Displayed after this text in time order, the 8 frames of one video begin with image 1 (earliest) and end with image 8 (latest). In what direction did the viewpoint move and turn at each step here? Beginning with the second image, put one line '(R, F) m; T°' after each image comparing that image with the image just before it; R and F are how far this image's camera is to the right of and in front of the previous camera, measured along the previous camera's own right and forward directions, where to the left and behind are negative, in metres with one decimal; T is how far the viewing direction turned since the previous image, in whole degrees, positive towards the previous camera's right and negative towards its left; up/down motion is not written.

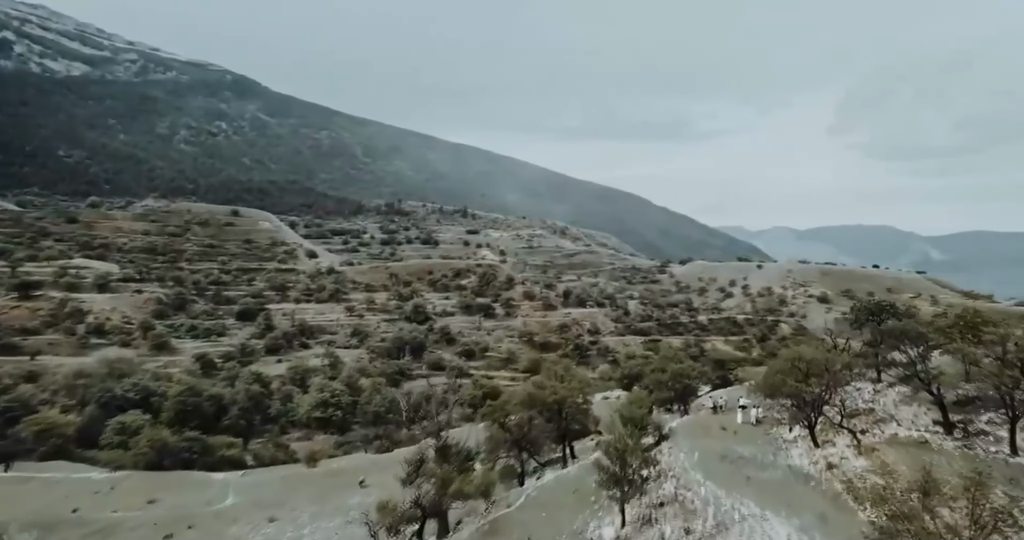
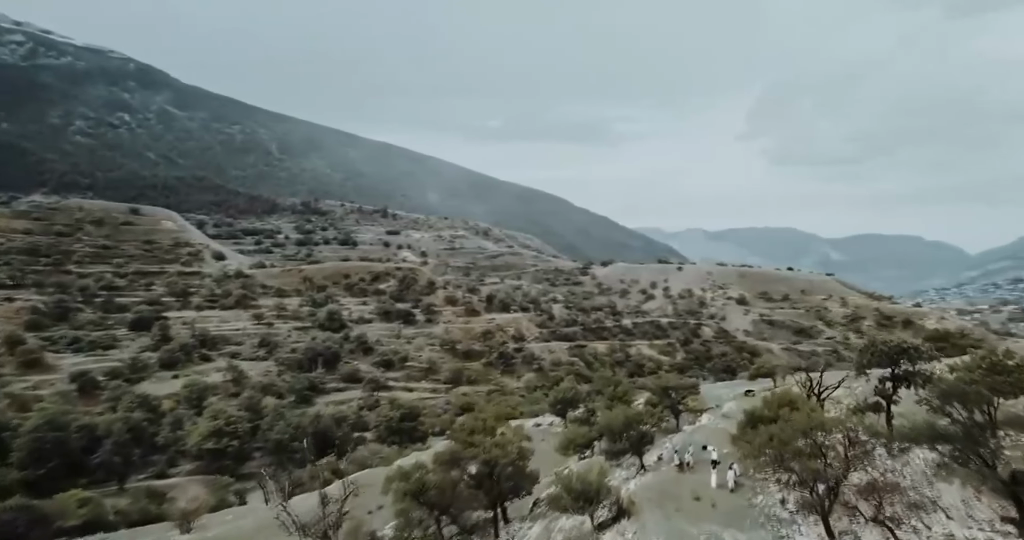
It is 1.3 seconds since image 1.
(0.0, +1.7) m; +6°
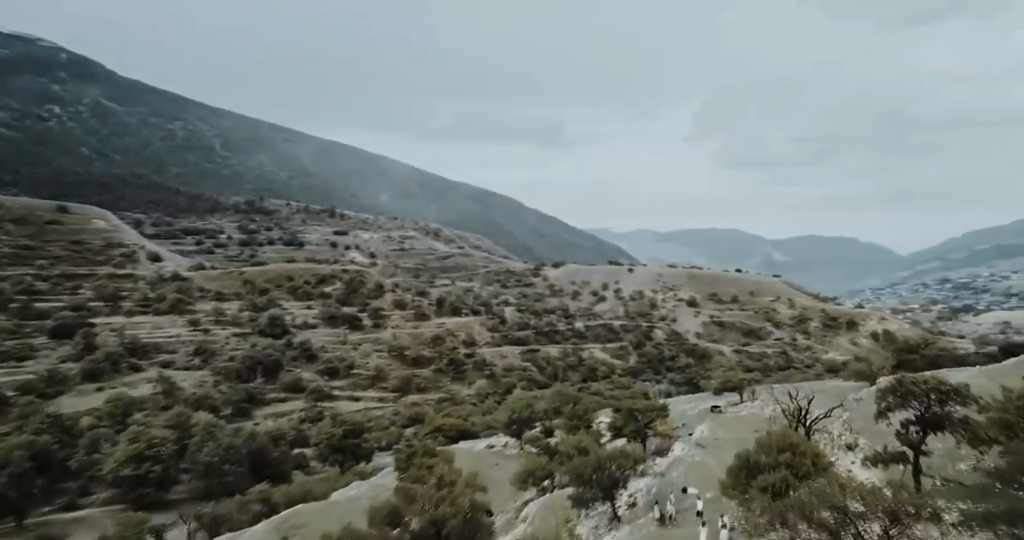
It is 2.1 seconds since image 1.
(0.0, +1.1) m; +4°
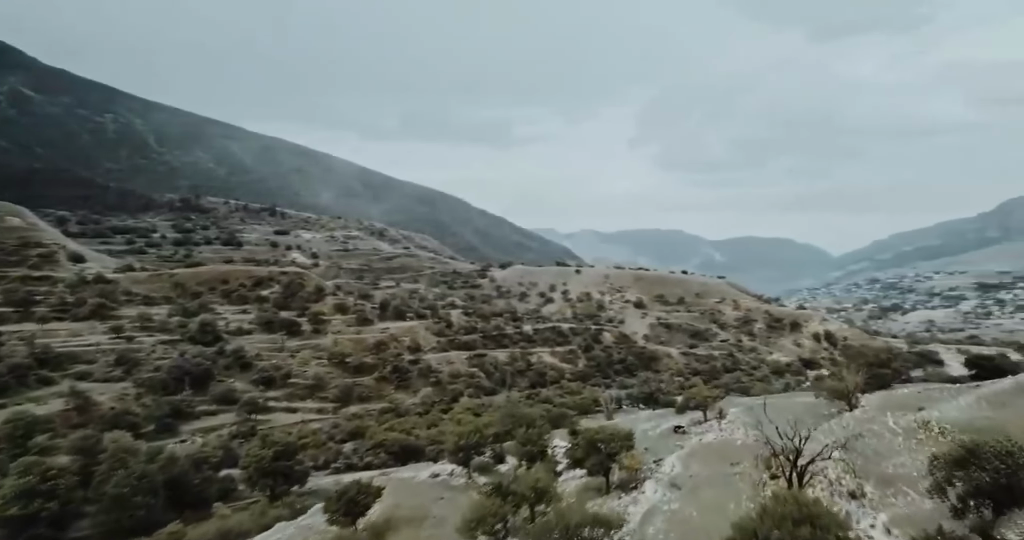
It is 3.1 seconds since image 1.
(0.0, +1.2) m; +4°
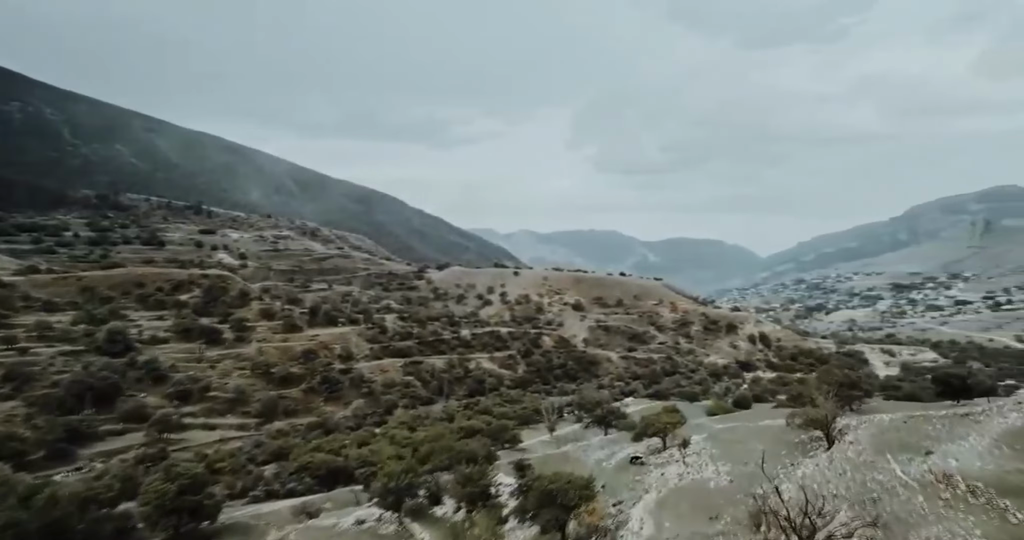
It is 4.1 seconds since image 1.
(0.0, +1.5) m; +5°
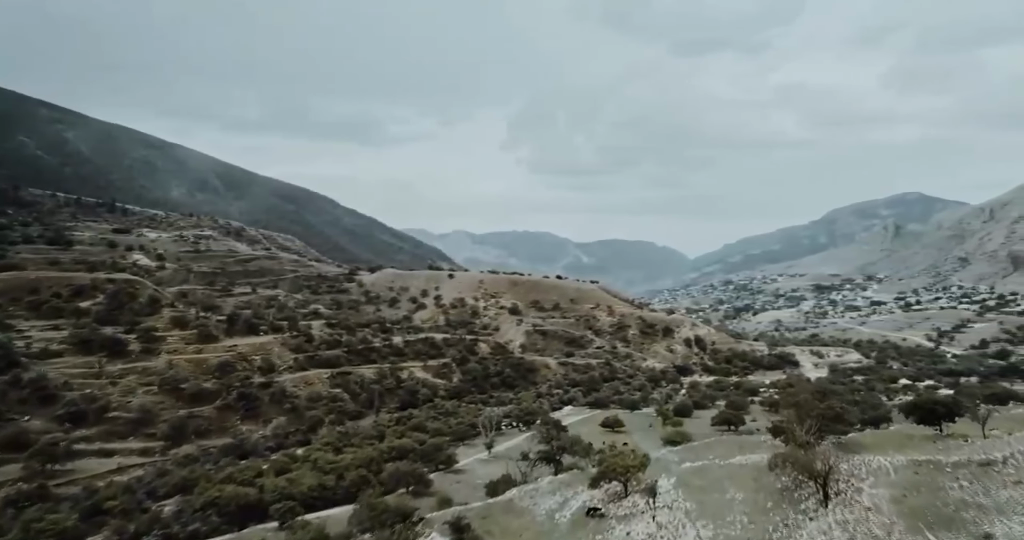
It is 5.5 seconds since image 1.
(0.0, +1.8) m; +5°
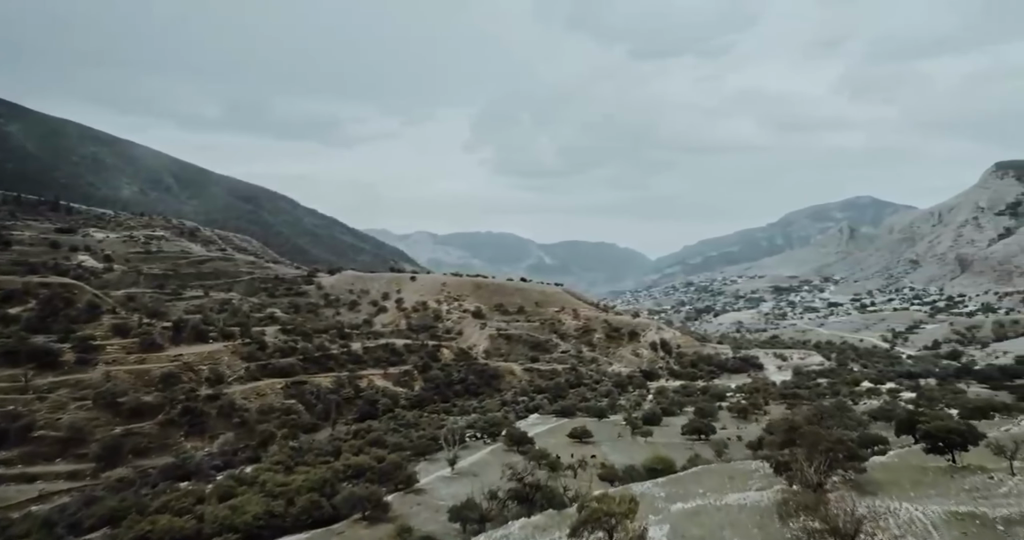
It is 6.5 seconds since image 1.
(-0.1, +1.4) m; +3°
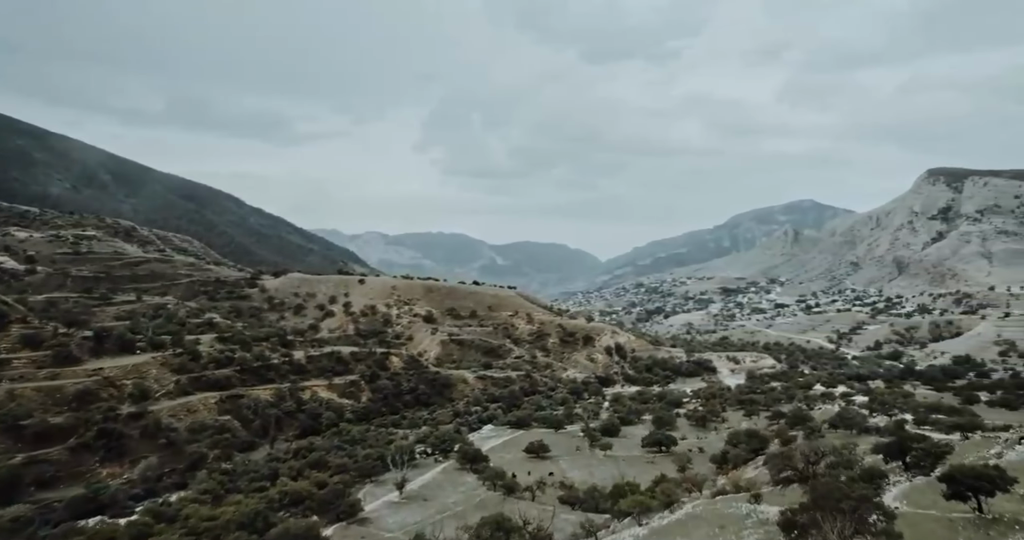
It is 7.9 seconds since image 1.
(-0.1, +1.8) m; +4°
